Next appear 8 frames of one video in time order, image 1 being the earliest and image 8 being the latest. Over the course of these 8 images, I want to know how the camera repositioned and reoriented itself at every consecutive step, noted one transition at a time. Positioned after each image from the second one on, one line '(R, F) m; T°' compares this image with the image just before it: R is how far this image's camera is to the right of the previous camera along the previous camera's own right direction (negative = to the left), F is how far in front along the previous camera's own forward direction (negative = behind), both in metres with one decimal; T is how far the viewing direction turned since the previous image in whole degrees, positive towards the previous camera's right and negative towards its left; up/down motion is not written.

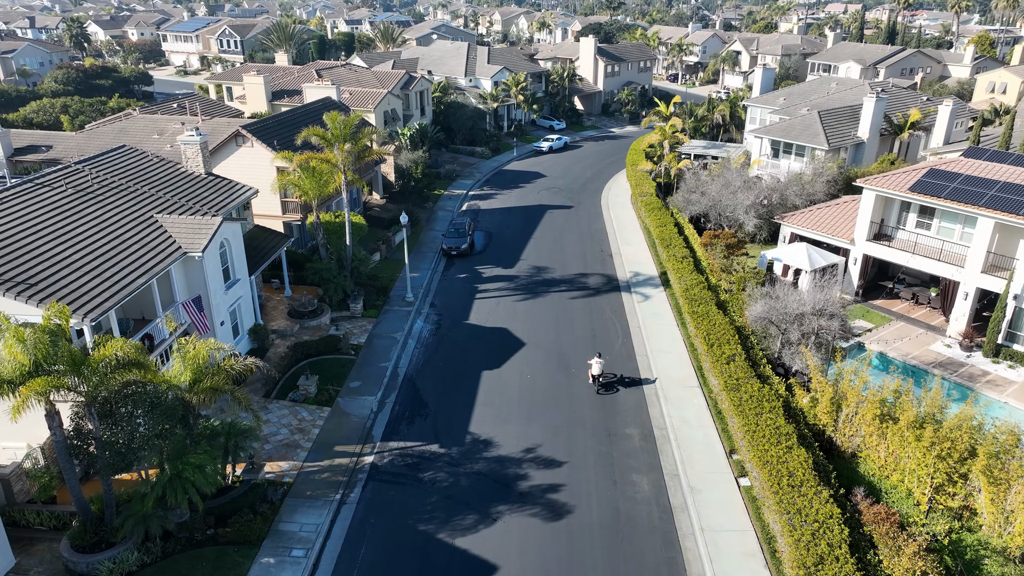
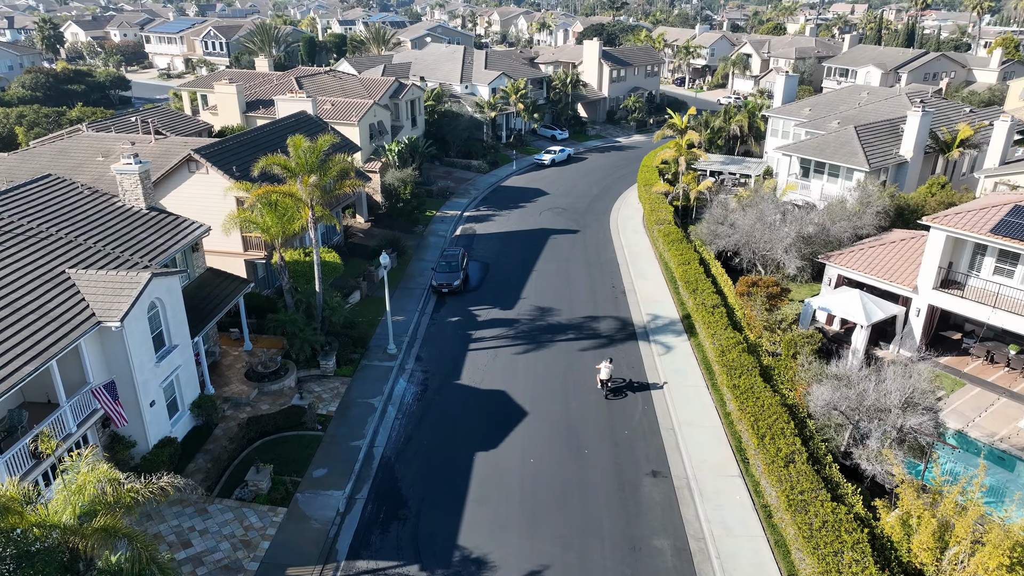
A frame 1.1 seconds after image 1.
(0.0, +4.6) m; 0°
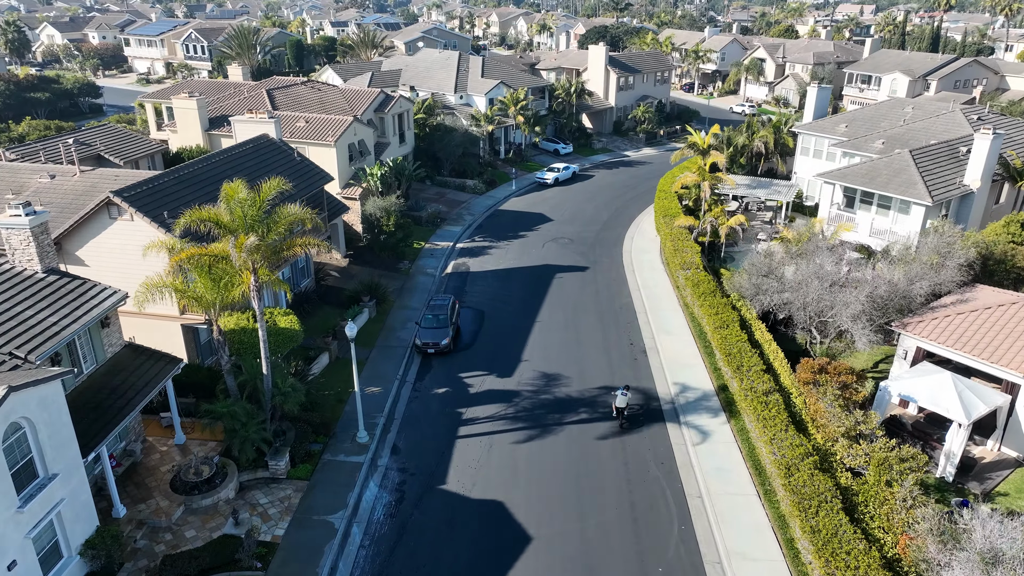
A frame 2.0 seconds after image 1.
(0.0, +5.4) m; 0°
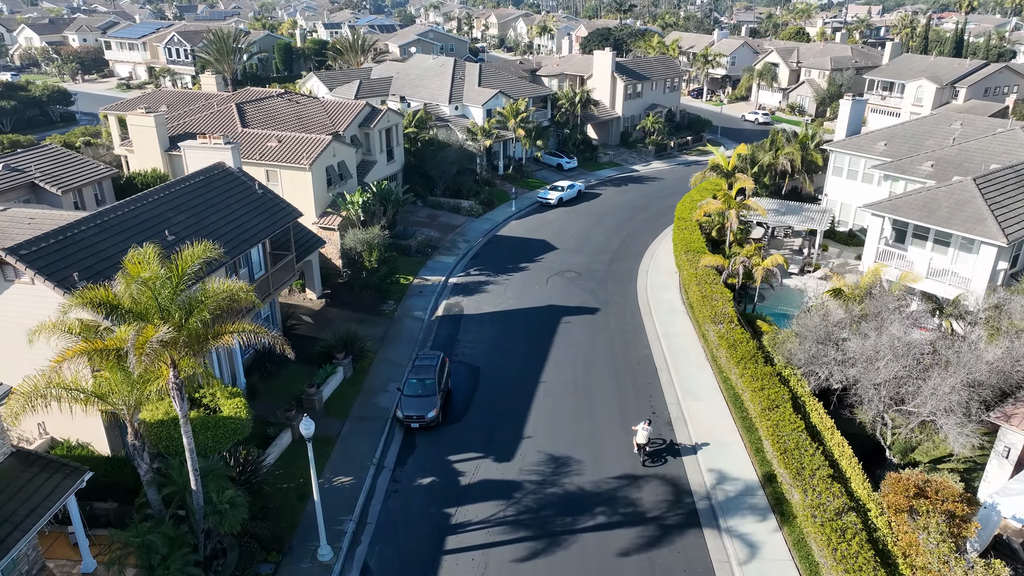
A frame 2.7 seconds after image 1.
(0.0, +4.5) m; 0°
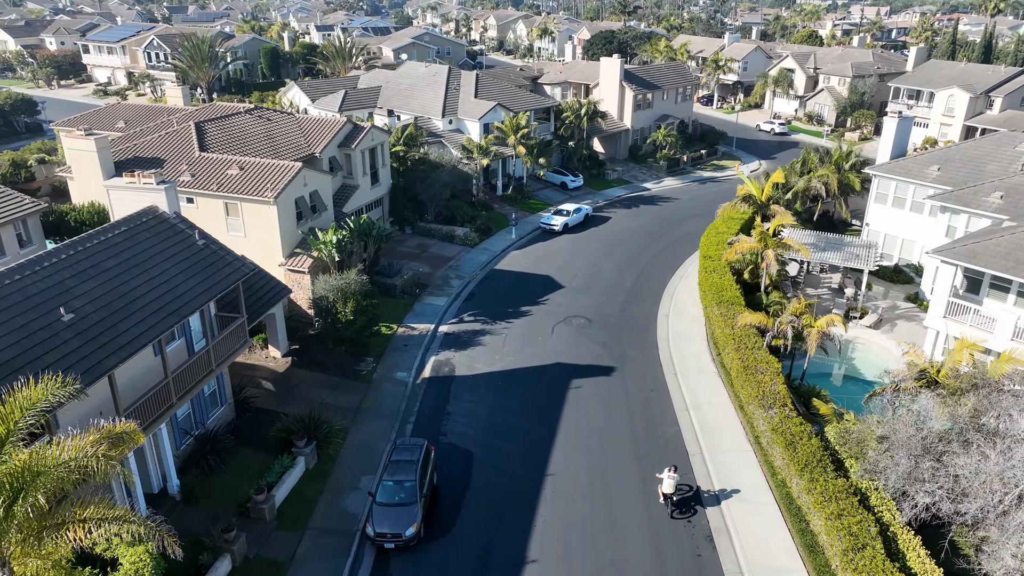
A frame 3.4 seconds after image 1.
(0.0, +4.8) m; 0°
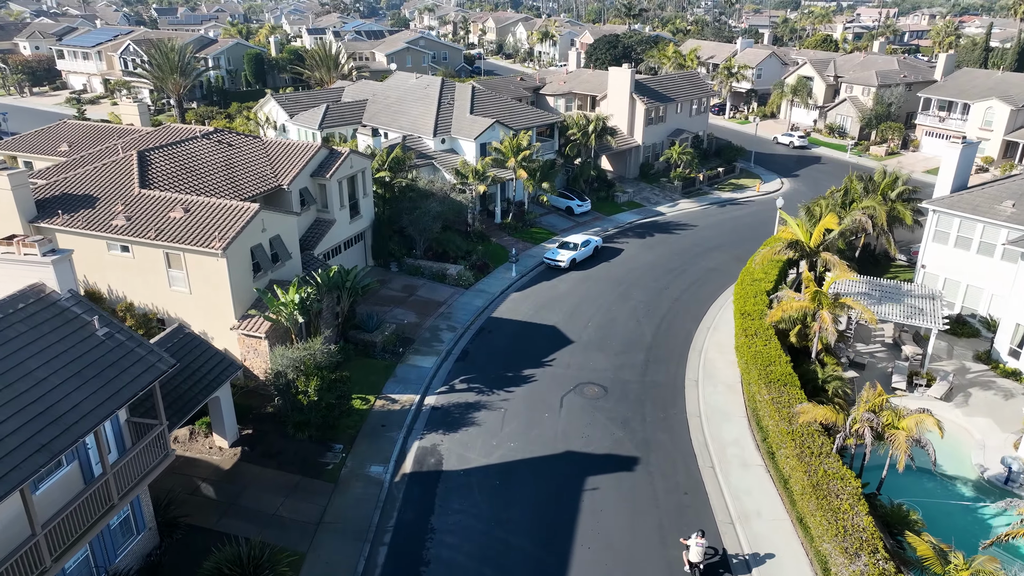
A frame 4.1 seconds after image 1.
(0.0, +5.0) m; 0°
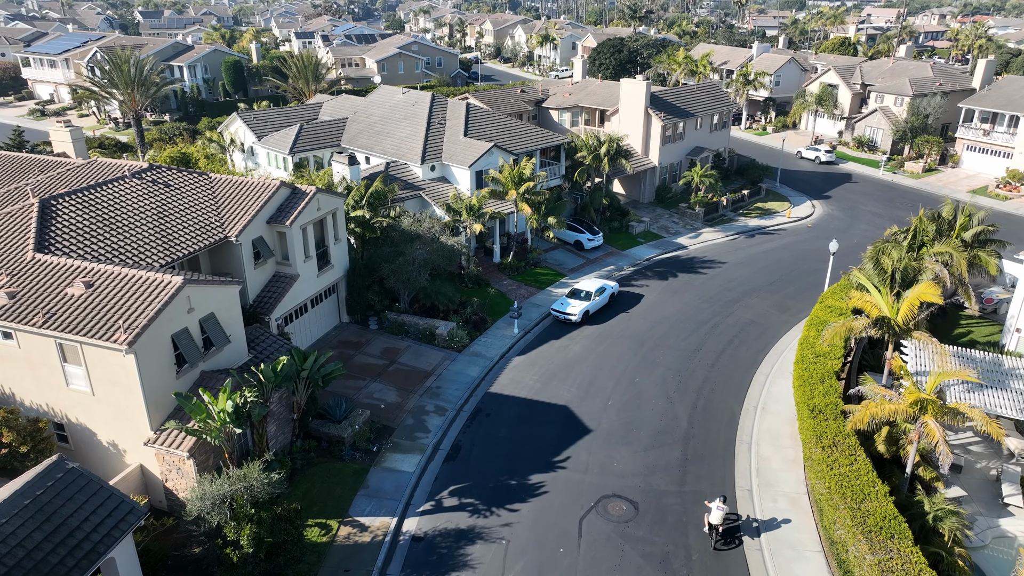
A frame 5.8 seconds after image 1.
(-0.1, +5.8) m; 0°
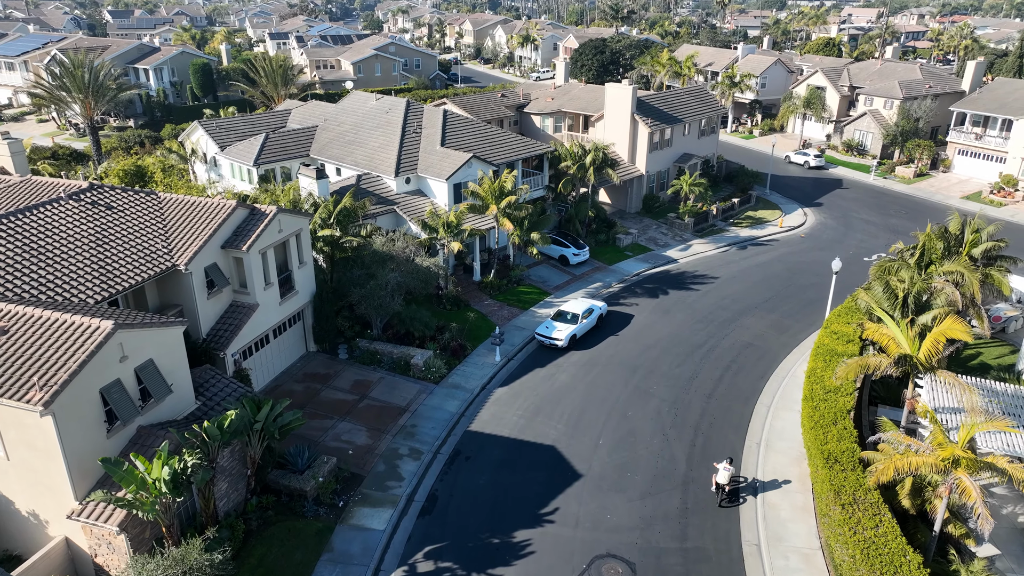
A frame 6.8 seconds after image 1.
(+0.1, +2.2) m; +1°
